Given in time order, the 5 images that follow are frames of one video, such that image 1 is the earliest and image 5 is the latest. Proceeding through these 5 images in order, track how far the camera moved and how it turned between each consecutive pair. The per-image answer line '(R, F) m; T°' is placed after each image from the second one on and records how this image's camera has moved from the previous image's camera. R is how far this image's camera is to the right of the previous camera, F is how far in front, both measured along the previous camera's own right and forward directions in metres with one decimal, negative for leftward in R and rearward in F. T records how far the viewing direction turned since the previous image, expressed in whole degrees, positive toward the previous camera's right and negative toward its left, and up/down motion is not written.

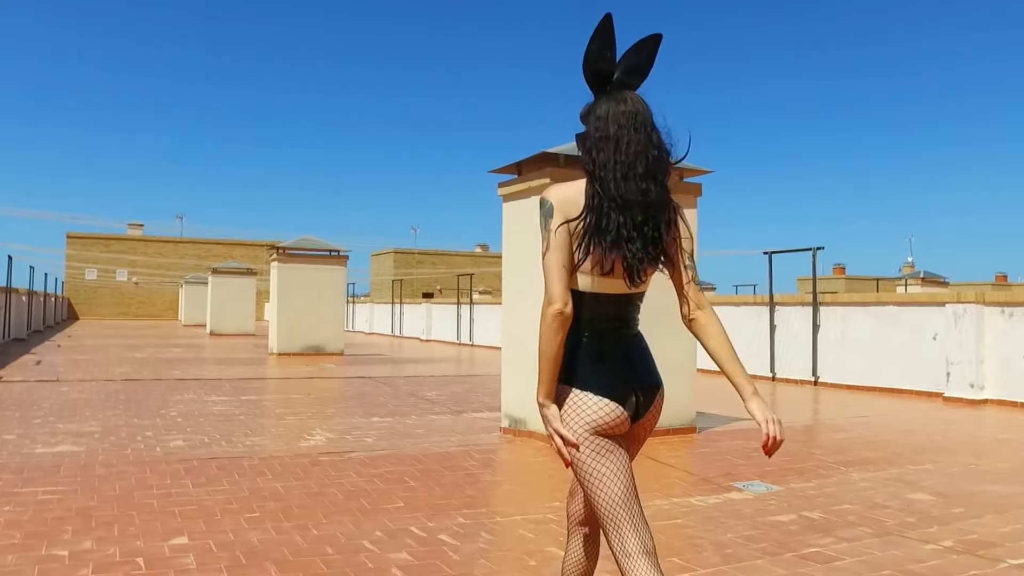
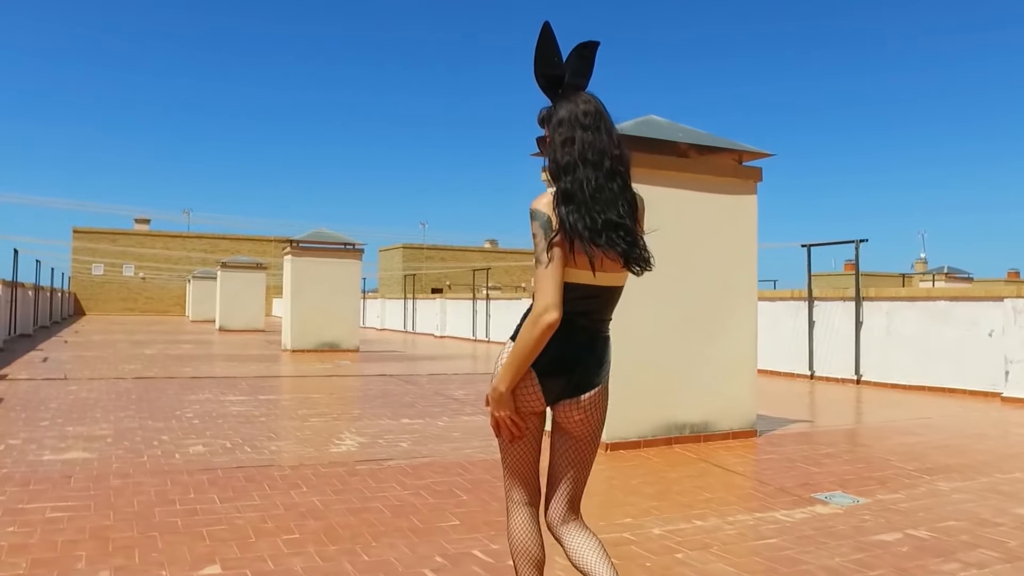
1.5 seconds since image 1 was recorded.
(-0.4, +0.6) m; 0°
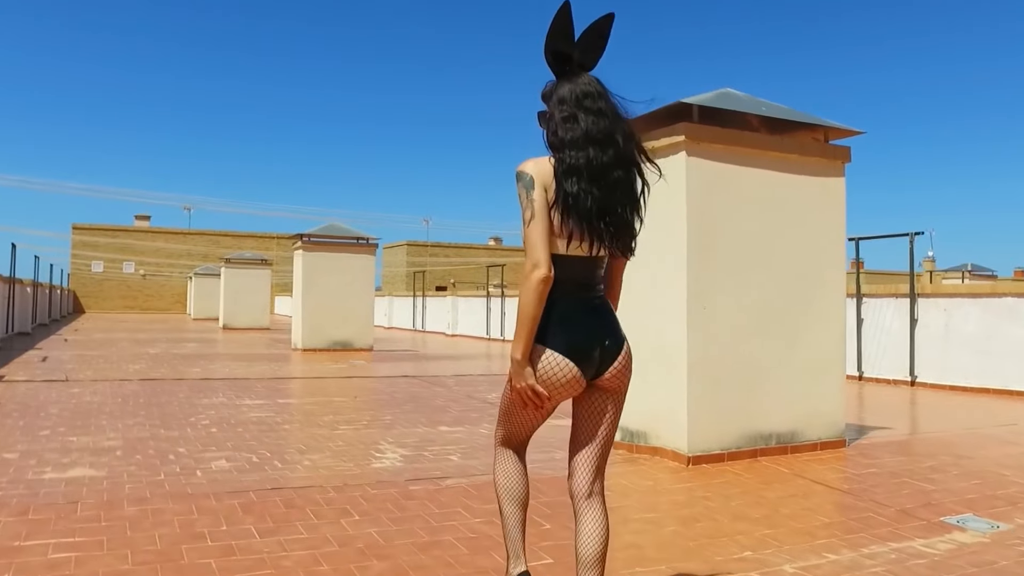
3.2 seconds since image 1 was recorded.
(-0.5, +0.8) m; 0°
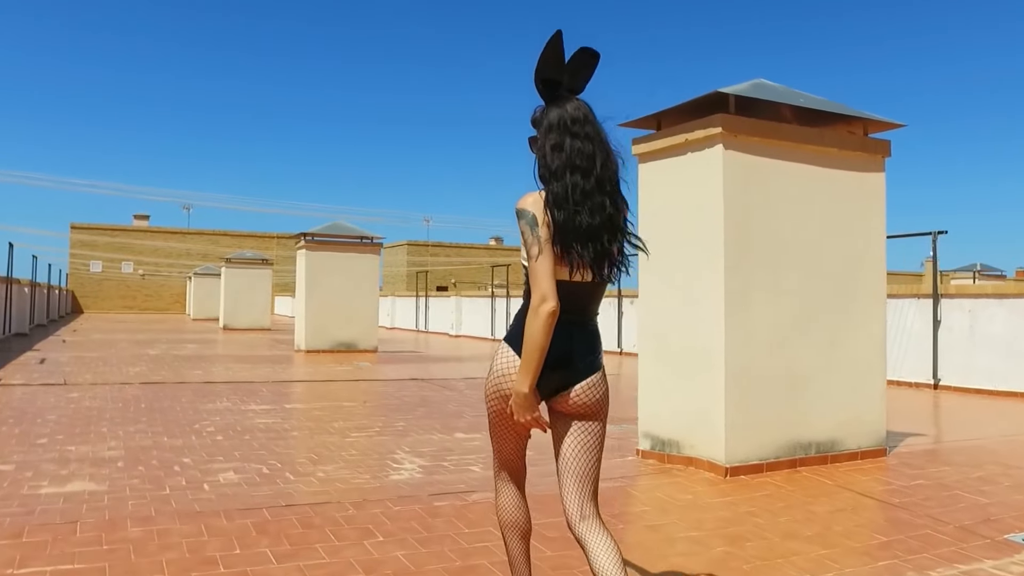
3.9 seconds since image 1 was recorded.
(-0.2, +0.3) m; 0°
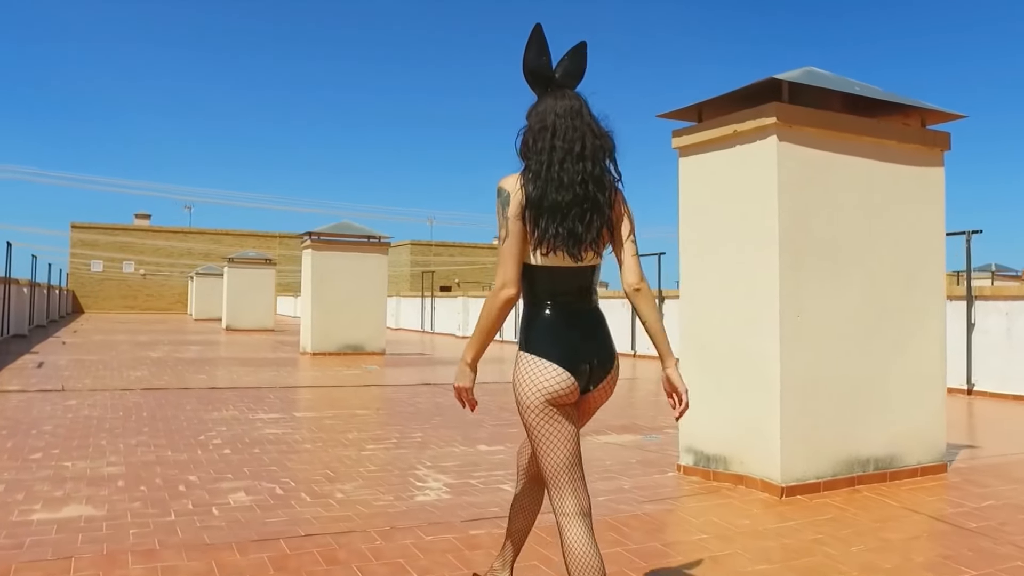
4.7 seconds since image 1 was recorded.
(-0.2, +0.4) m; 0°
